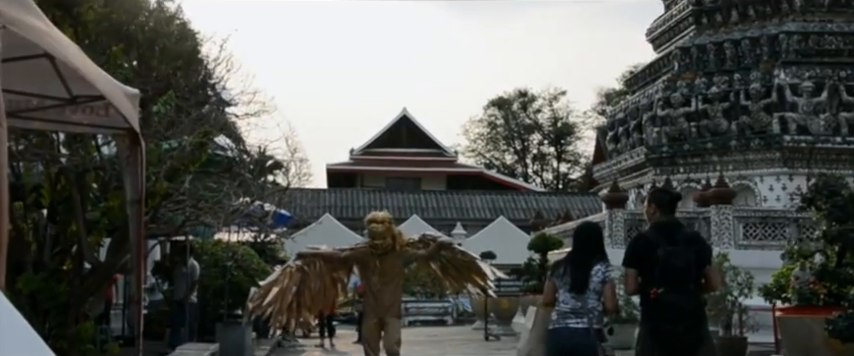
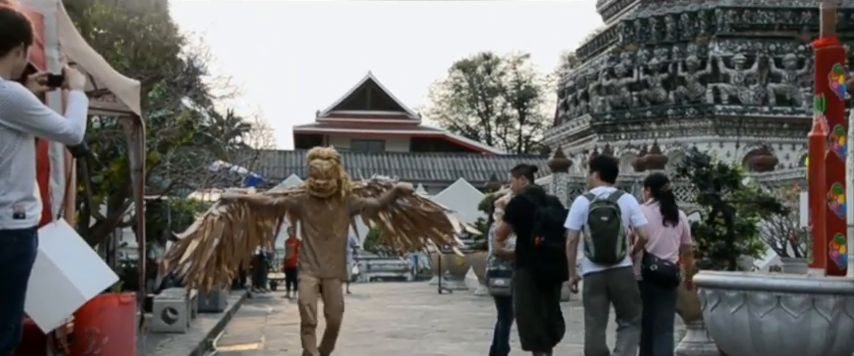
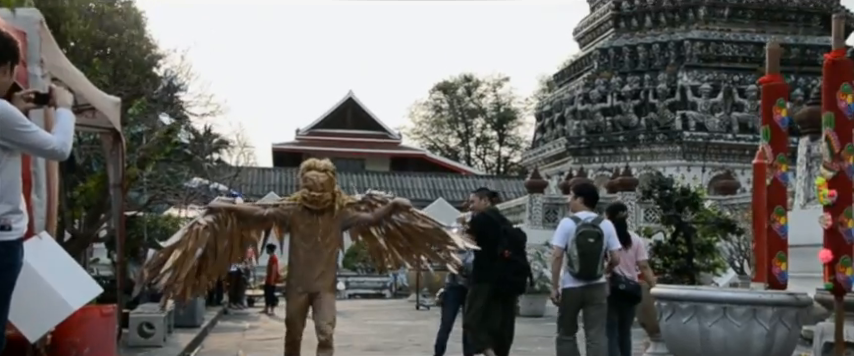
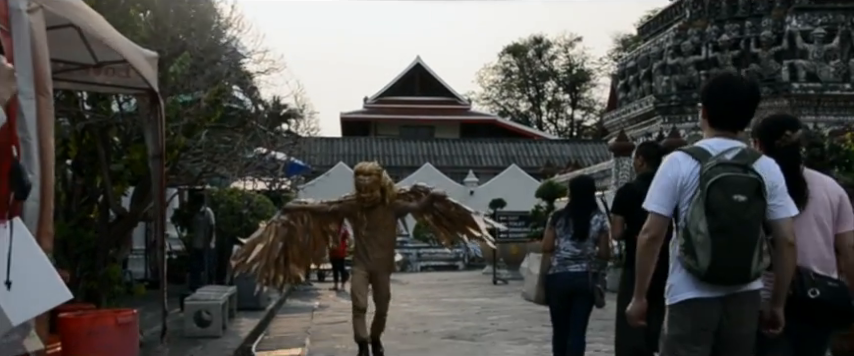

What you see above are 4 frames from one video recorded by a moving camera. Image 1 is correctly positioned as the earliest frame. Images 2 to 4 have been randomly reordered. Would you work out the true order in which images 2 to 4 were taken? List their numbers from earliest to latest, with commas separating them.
4, 2, 3
